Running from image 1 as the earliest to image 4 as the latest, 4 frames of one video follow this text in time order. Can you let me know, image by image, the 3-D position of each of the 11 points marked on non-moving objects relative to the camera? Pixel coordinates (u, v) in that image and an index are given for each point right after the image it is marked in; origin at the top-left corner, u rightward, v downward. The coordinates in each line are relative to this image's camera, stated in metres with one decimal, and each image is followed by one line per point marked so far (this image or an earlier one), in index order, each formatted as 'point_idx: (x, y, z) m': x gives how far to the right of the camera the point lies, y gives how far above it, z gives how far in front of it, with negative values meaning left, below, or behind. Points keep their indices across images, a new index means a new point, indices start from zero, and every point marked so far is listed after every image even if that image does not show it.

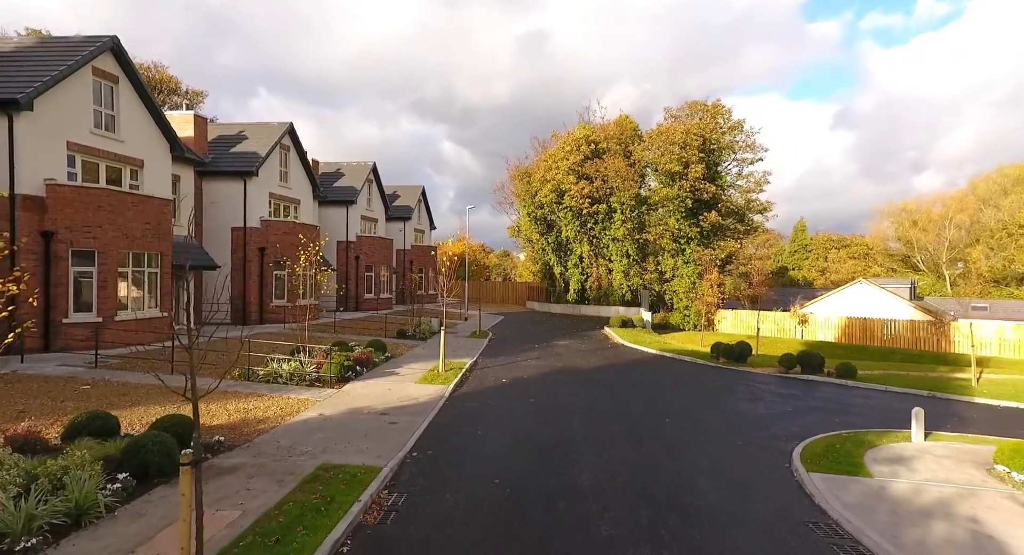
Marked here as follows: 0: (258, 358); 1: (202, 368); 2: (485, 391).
0: (-6.4, -2.0, +14.9) m
1: (-7.2, -2.0, +13.5) m
2: (-0.6, -2.7, +14.3) m
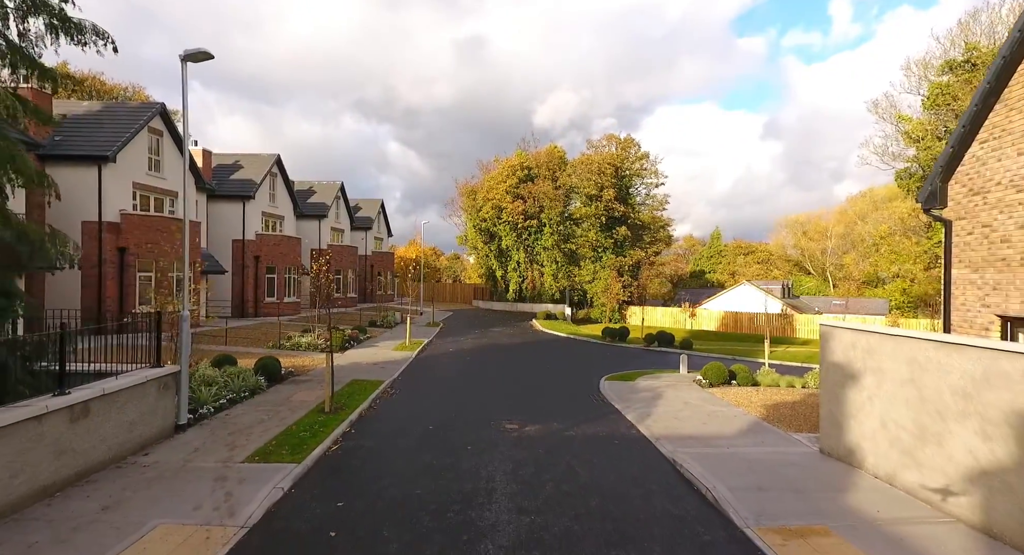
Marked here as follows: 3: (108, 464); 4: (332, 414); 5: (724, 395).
0: (-8.5, -2.1, +22.0) m
1: (-9.1, -2.2, +20.5) m
2: (-2.7, -2.8, +21.9) m
3: (-5.3, -2.4, +7.9) m
4: (-3.4, -2.6, +11.4) m
5: (+4.9, -2.7, +13.8) m
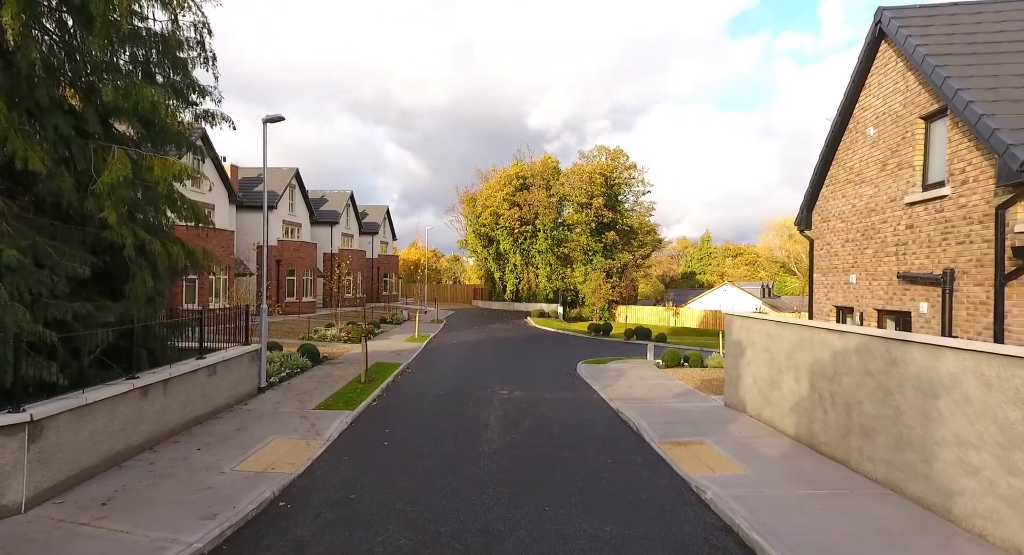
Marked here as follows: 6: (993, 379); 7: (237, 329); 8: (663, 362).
0: (-8.7, -2.2, +25.6) m
1: (-9.3, -2.3, +24.1) m
2: (-2.9, -2.9, +25.4) m
3: (-5.5, -2.5, +11.4) m
4: (-3.6, -2.6, +15.0) m
5: (+4.7, -2.8, +17.3) m
6: (+4.6, -1.0, +5.7) m
7: (-5.9, -1.1, +13.0) m
8: (+4.8, -2.7, +19.0) m
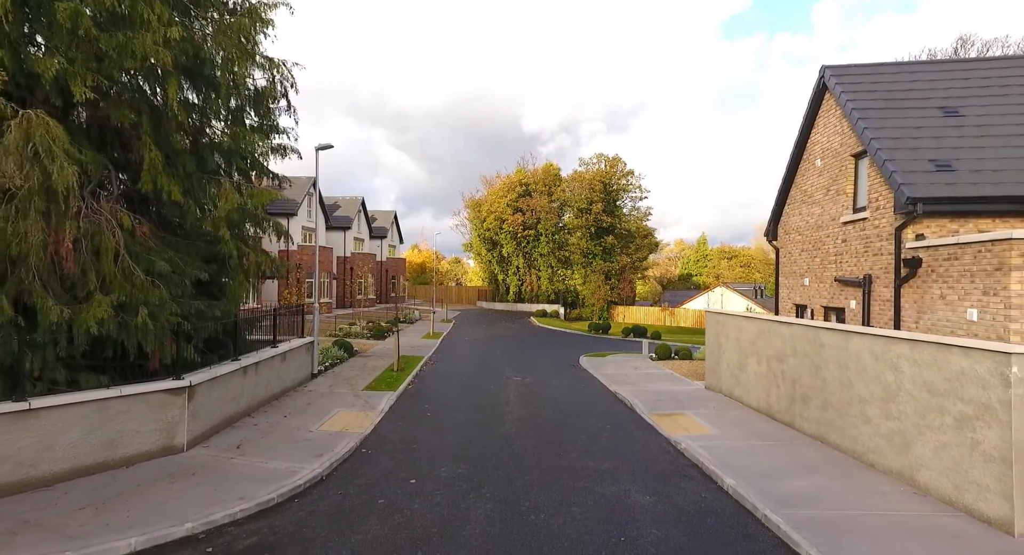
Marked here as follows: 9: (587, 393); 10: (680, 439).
0: (-8.4, -2.3, +27.9) m
1: (-9.0, -2.4, +26.4) m
2: (-2.6, -3.0, +27.8) m
3: (-5.1, -2.5, +13.8) m
4: (-3.3, -2.7, +17.4) m
5: (+5.1, -2.8, +19.7) m
6: (+5.0, -1.0, +8.1) m
7: (-5.6, -1.2, +15.3) m
8: (+5.1, -2.8, +21.3) m
9: (+1.8, -2.9, +15.0) m
10: (+2.8, -2.7, +10.1) m
